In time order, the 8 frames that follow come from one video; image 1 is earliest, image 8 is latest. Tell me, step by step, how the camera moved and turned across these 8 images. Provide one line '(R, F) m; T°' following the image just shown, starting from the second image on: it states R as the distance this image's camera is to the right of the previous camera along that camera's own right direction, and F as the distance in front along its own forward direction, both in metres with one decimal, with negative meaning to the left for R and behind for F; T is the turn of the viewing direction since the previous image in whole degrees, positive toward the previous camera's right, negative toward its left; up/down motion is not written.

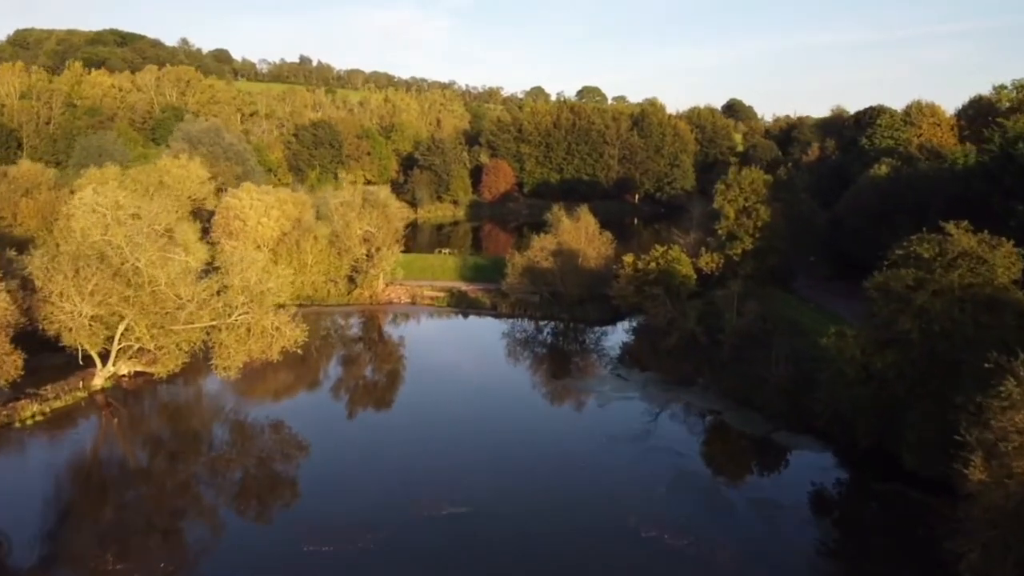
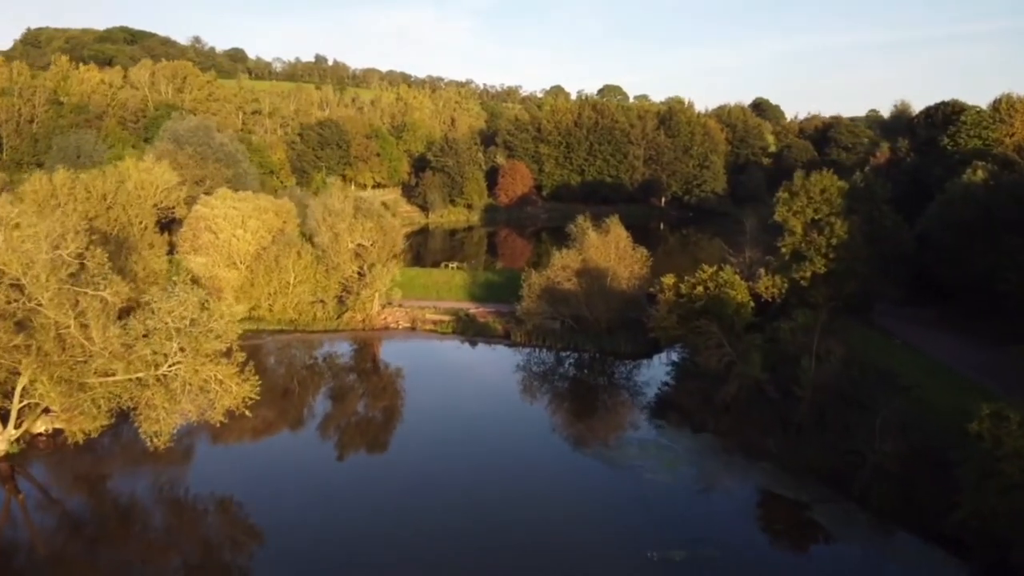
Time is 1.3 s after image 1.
(+0.1, +6.7) m; -1°
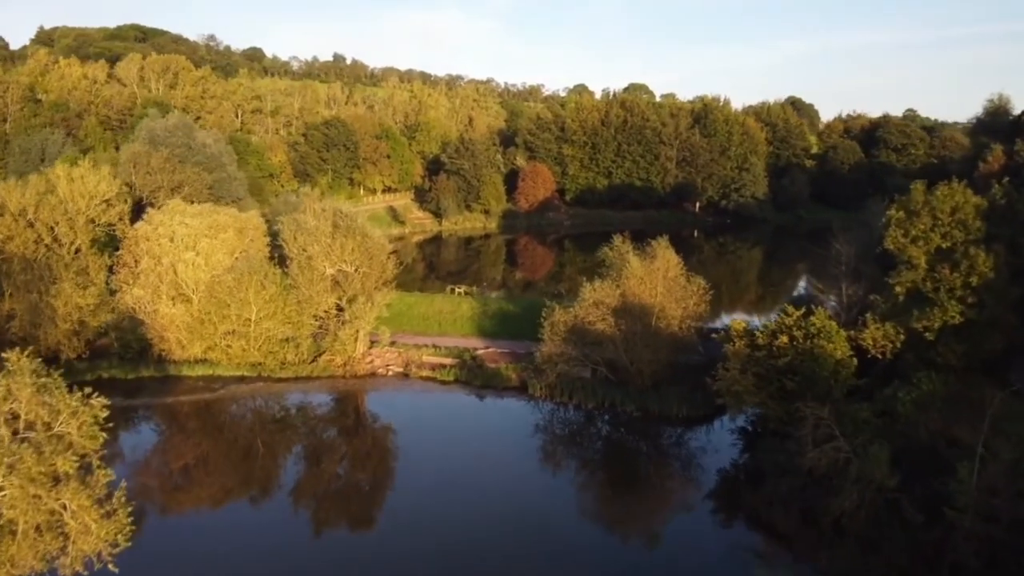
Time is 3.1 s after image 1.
(+0.1, +8.0) m; -2°
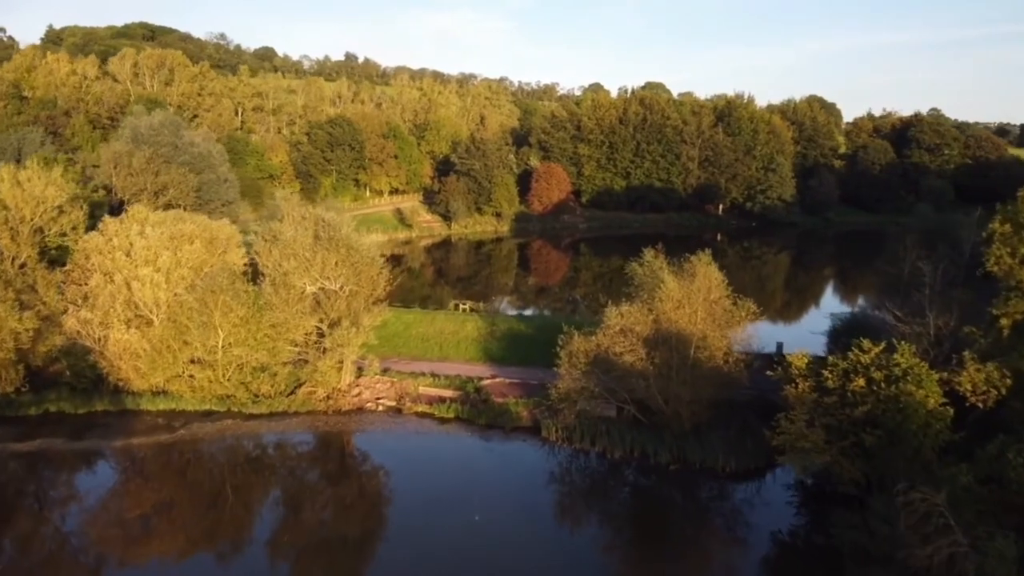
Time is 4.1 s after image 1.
(+0.1, +4.6) m; -1°
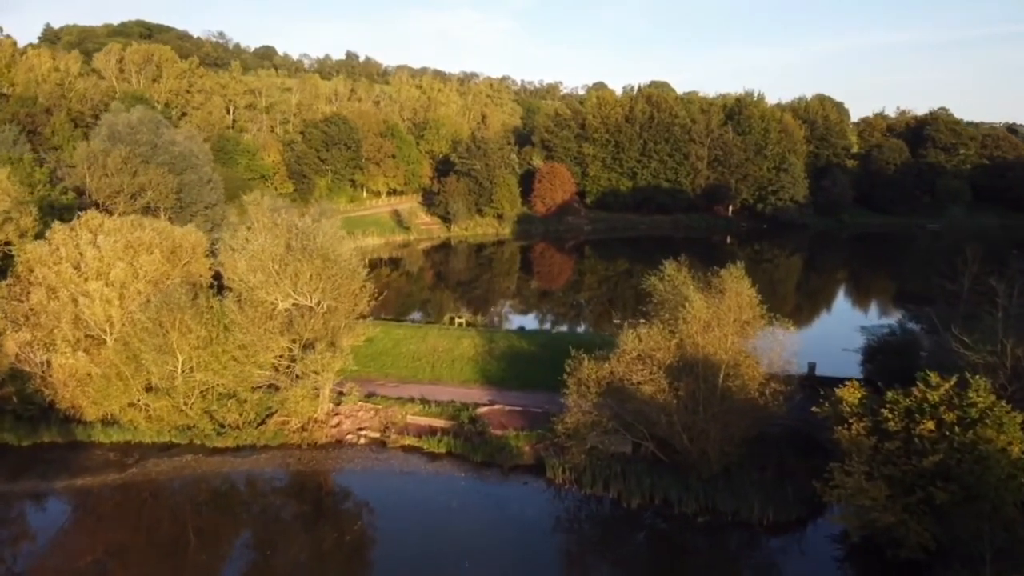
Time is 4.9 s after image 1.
(+0.1, +3.2) m; 0°
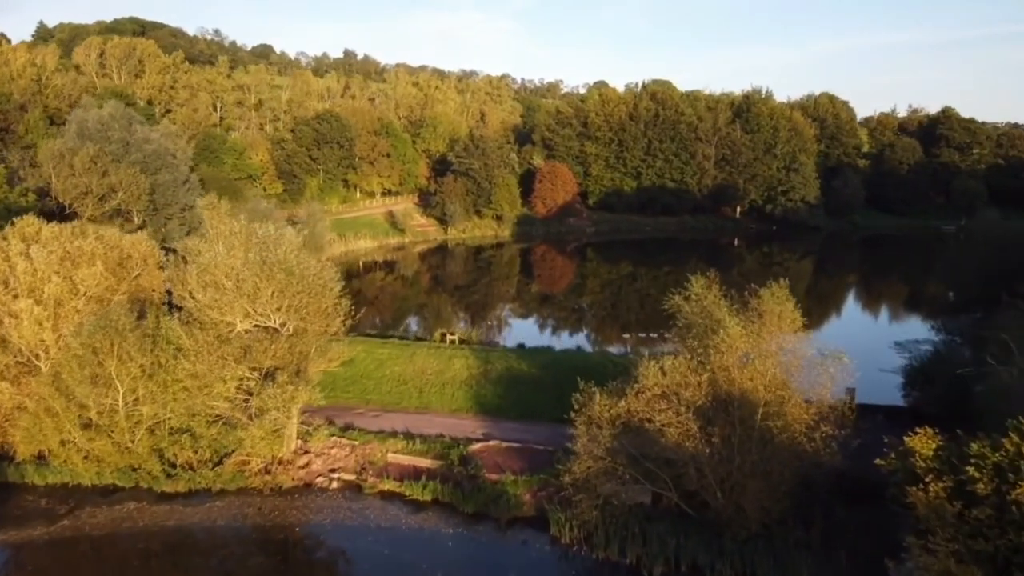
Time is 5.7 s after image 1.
(+0.1, +3.3) m; 0°
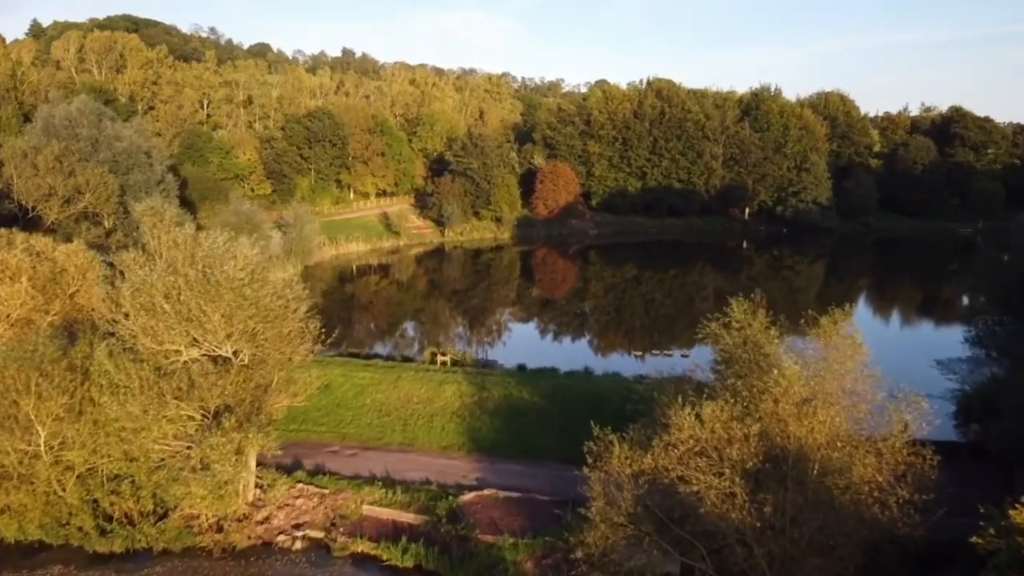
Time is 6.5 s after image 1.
(0.0, +3.3) m; 0°
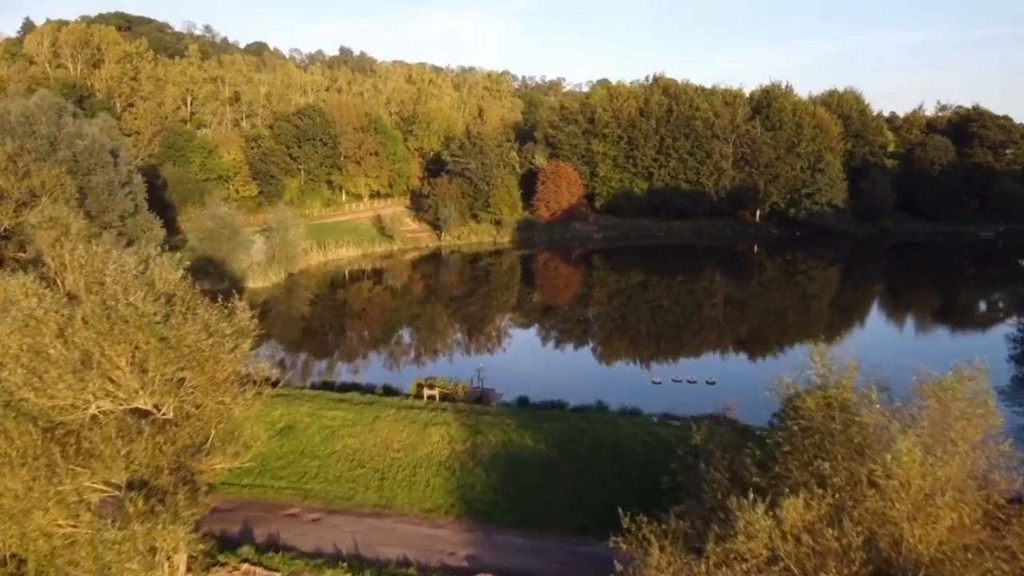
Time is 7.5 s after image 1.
(0.0, +3.8) m; 0°
